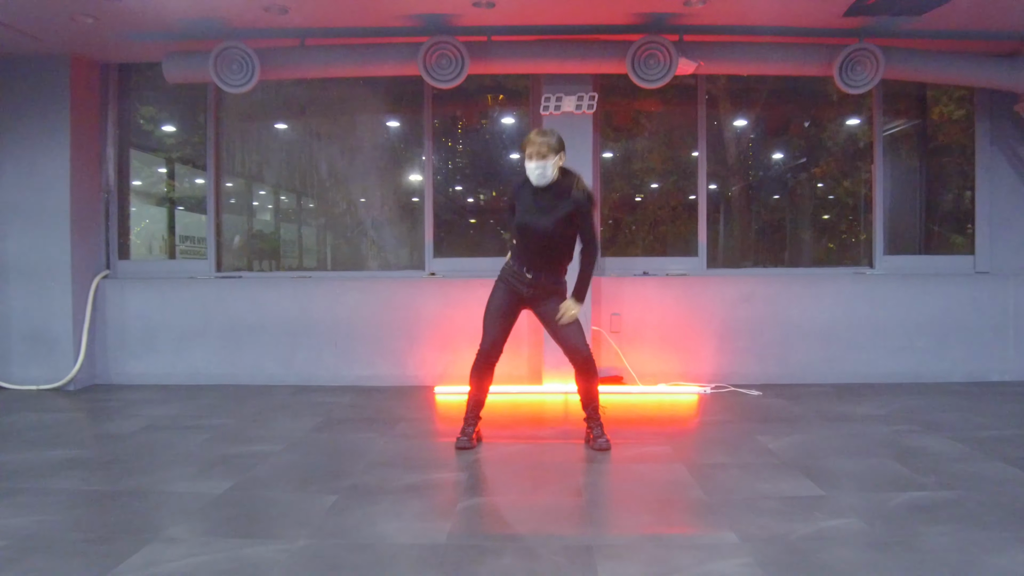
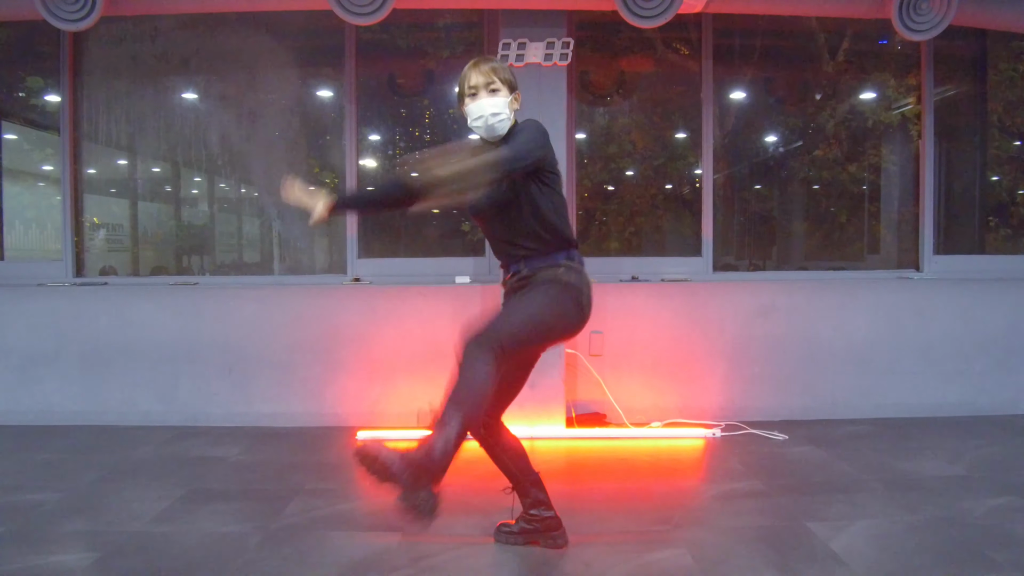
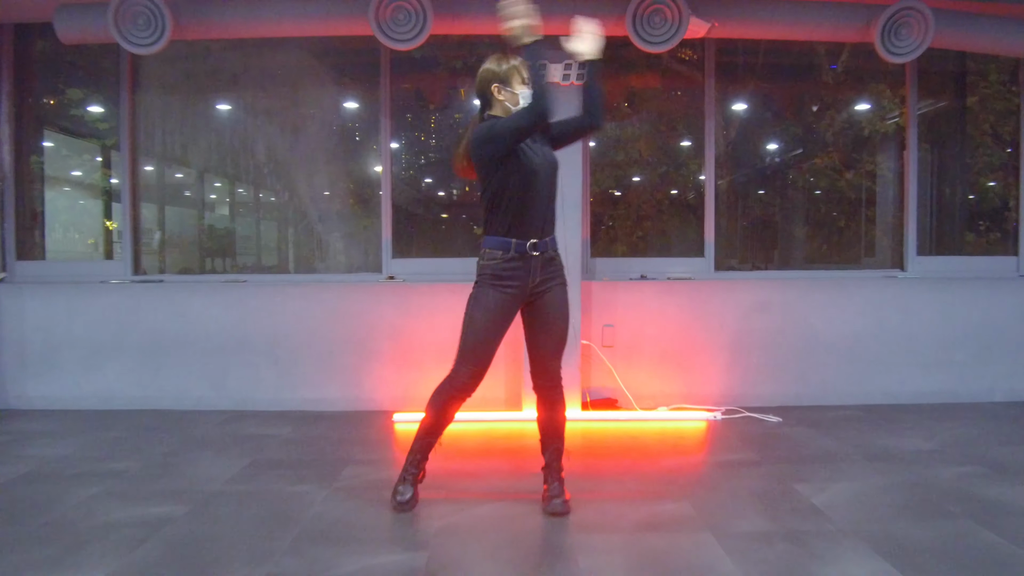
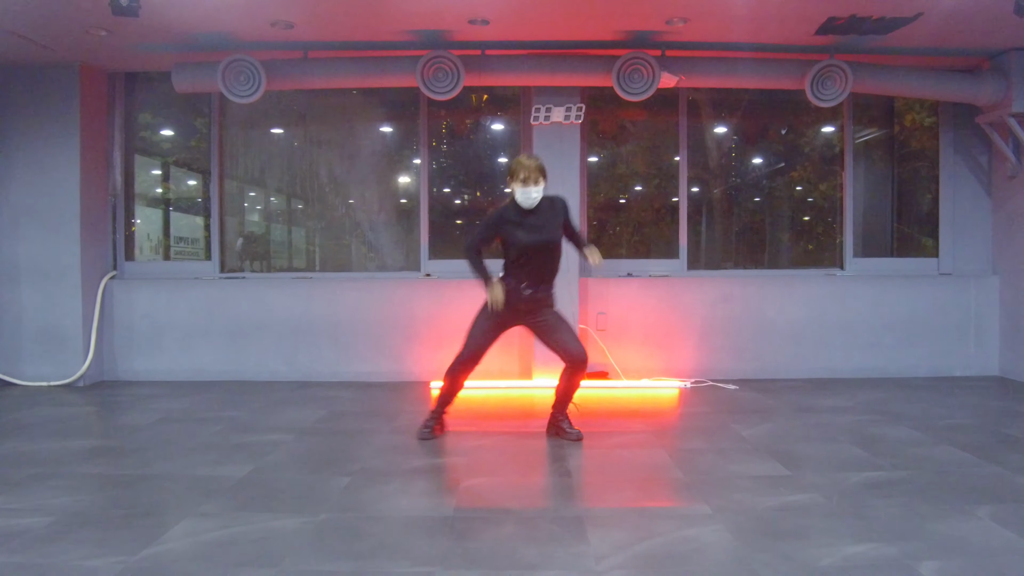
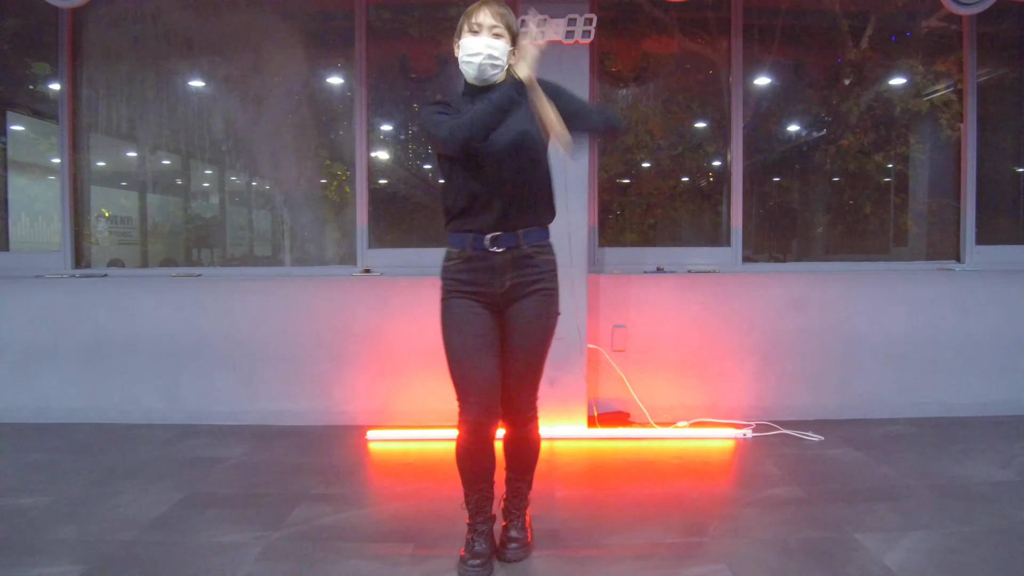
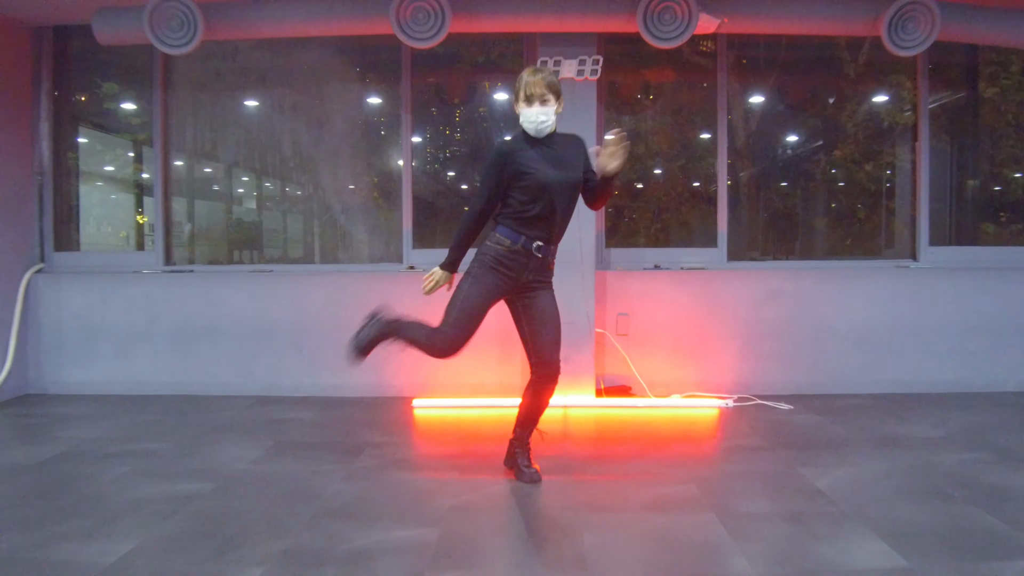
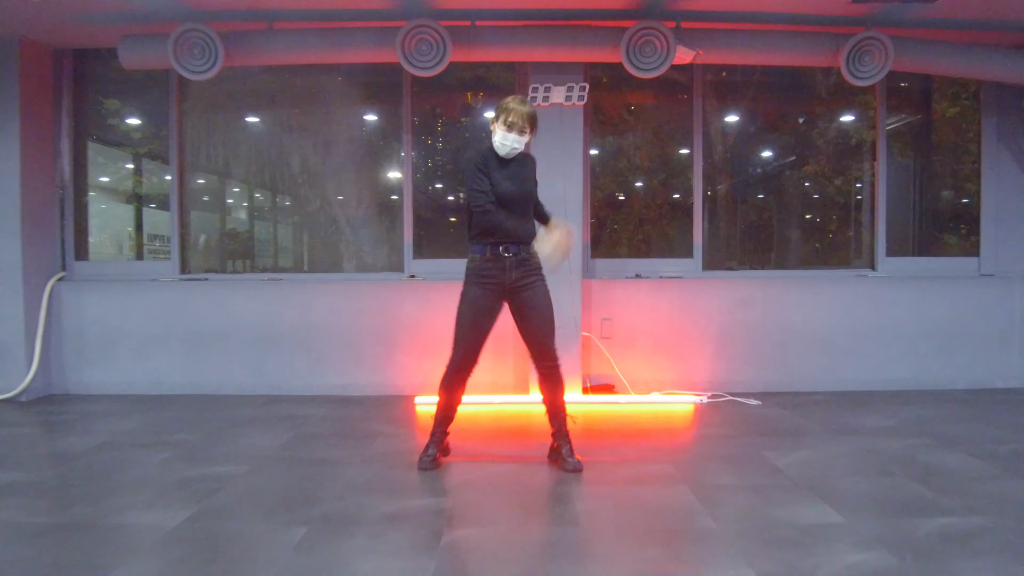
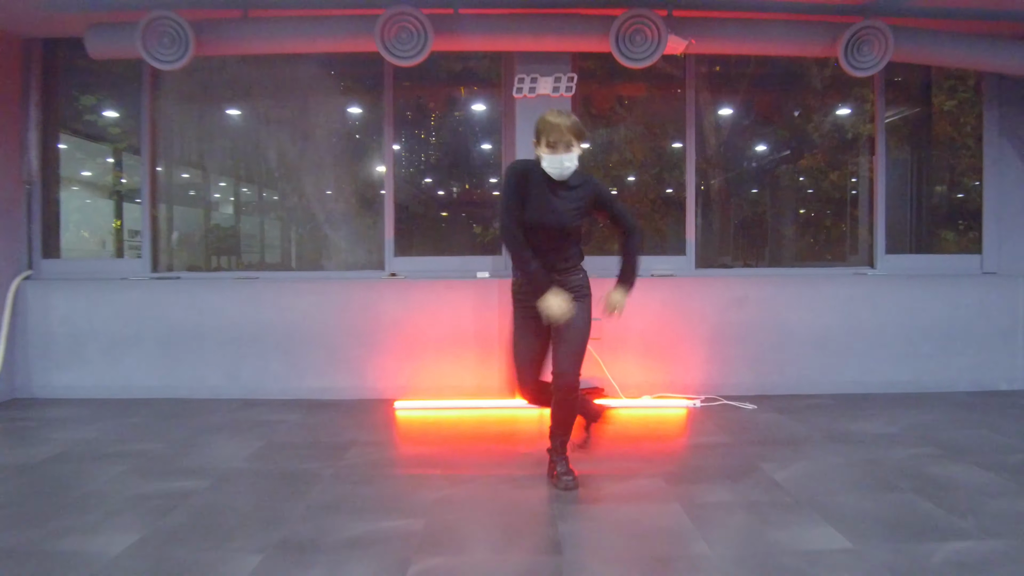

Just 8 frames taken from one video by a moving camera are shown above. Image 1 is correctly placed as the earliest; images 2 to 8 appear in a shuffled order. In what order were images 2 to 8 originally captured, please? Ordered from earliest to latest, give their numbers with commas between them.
6, 5, 3, 7, 4, 8, 2
